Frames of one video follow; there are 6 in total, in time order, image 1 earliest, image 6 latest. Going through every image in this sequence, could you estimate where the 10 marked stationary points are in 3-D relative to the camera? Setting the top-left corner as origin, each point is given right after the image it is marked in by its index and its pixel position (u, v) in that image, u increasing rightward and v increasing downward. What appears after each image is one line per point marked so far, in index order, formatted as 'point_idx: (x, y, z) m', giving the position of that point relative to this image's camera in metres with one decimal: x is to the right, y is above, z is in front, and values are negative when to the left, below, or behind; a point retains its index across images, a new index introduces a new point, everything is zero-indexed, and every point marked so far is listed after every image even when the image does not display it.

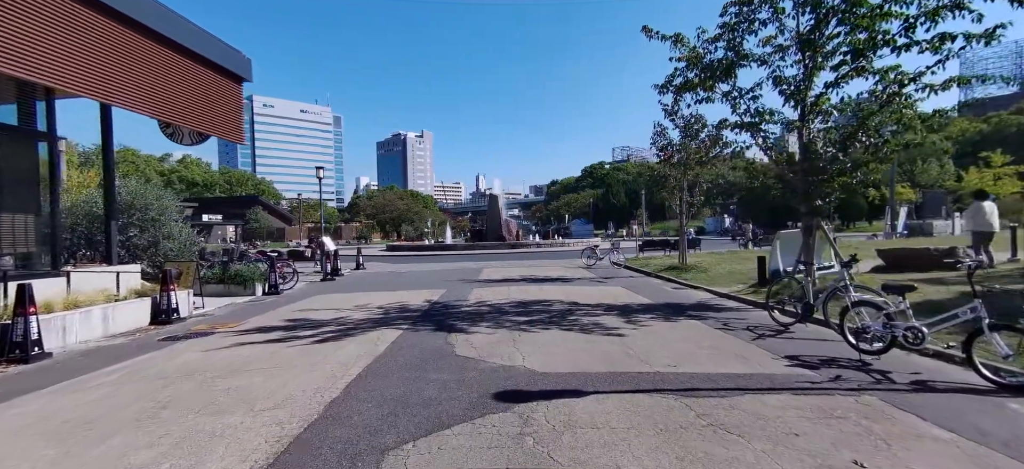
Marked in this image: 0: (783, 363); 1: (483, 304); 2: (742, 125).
0: (+3.4, -1.6, +5.7) m
1: (-0.7, -1.7, +11.2) m
2: (+5.3, +2.5, +10.6) m
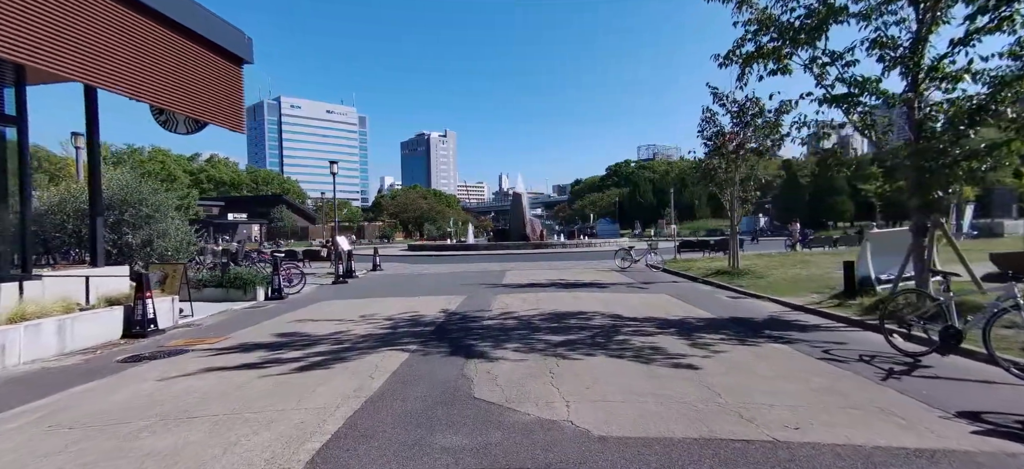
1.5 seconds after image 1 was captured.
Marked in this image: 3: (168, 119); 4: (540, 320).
0: (+3.8, -1.6, +3.8) m
1: (-0.1, -1.7, +9.4) m
2: (+5.9, +2.5, +8.6) m
3: (-9.5, +3.2, +12.6) m
4: (+0.5, -1.7, +8.9) m
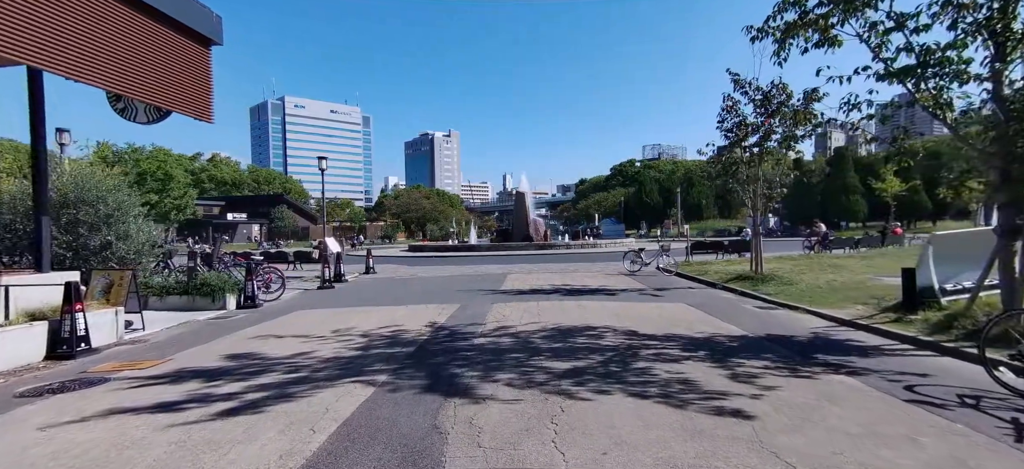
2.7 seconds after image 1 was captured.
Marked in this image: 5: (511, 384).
0: (+3.7, -1.7, +2.4) m
1: (-0.2, -1.7, +8.0) m
2: (+5.8, +2.5, +7.1) m
3: (-9.5, +3.2, +11.3) m
4: (+0.5, -1.7, +7.5) m
5: (0.0, -1.7, +5.3) m
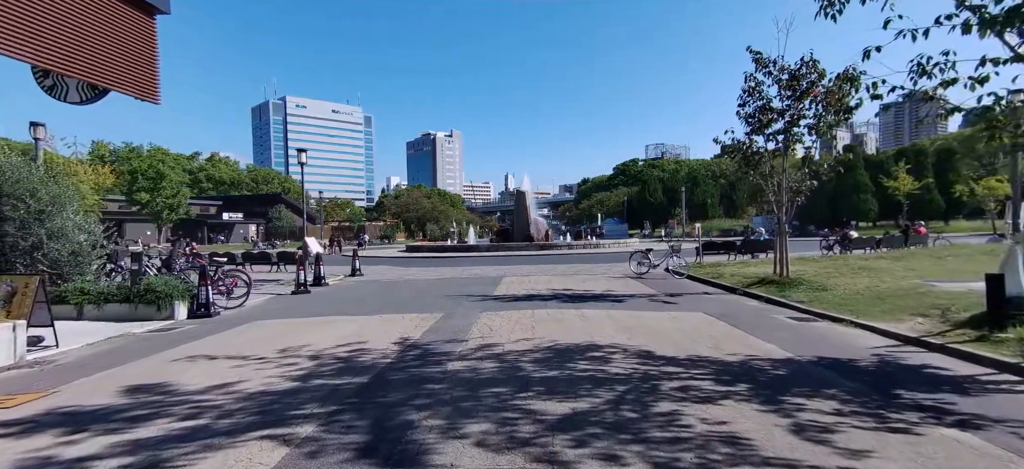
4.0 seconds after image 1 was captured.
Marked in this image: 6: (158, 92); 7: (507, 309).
0: (+3.4, -1.6, +0.8) m
1: (-0.4, -1.7, +6.4) m
2: (+5.6, +2.5, +5.5) m
3: (-9.7, +3.2, +9.8) m
4: (+0.3, -1.7, +5.9) m
5: (-0.2, -1.7, +3.7) m
6: (-8.3, +3.4, +10.9) m
7: (-0.1, -1.7, +10.5) m
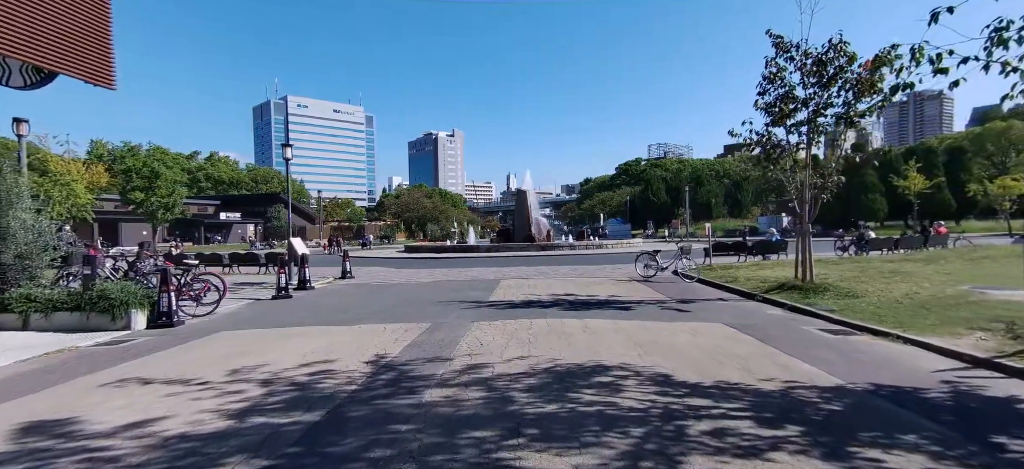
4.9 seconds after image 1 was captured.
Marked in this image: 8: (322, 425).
0: (+3.3, -1.6, -0.3) m
1: (-0.5, -1.7, +5.3) m
2: (+5.5, +2.5, +4.4) m
3: (-9.8, +3.2, +8.7) m
4: (+0.2, -1.7, +4.9) m
5: (-0.3, -1.7, +2.6) m
6: (-8.4, +3.4, +9.9) m
7: (-0.2, -1.7, +9.5) m
8: (-1.7, -1.7, +4.3) m
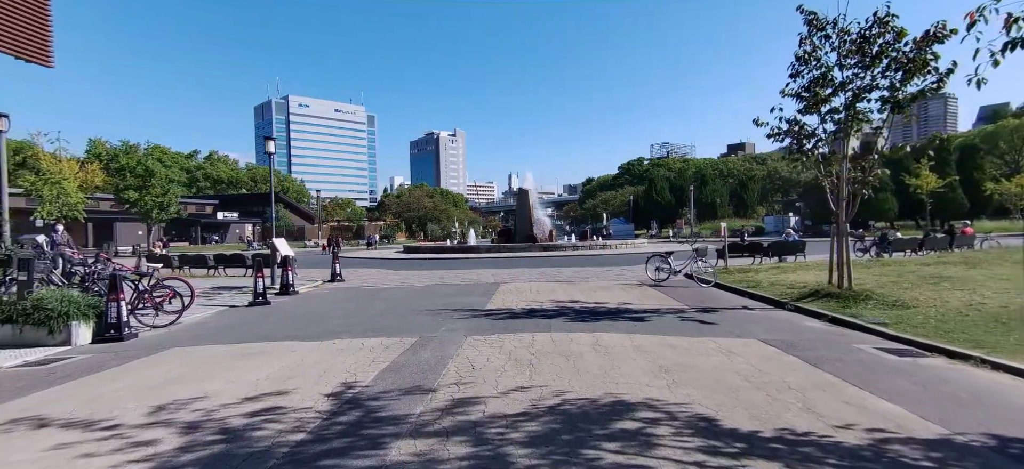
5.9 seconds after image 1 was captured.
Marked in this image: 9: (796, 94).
0: (+3.2, -1.6, -1.6) m
1: (-0.5, -1.7, +4.1) m
2: (+5.5, +2.5, +3.2) m
3: (-9.8, +3.2, +7.5) m
4: (+0.1, -1.7, +3.6) m
5: (-0.4, -1.7, +1.4) m
6: (-8.4, +3.3, +8.7) m
7: (-0.2, -1.7, +8.2) m
8: (-1.8, -1.7, +3.0) m
9: (+6.4, +3.2, +10.3) m
